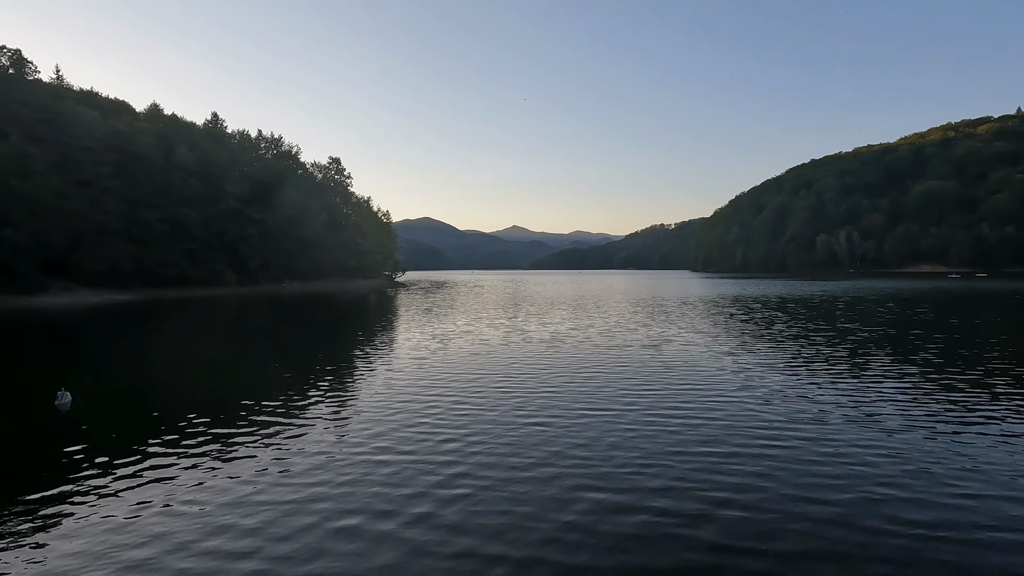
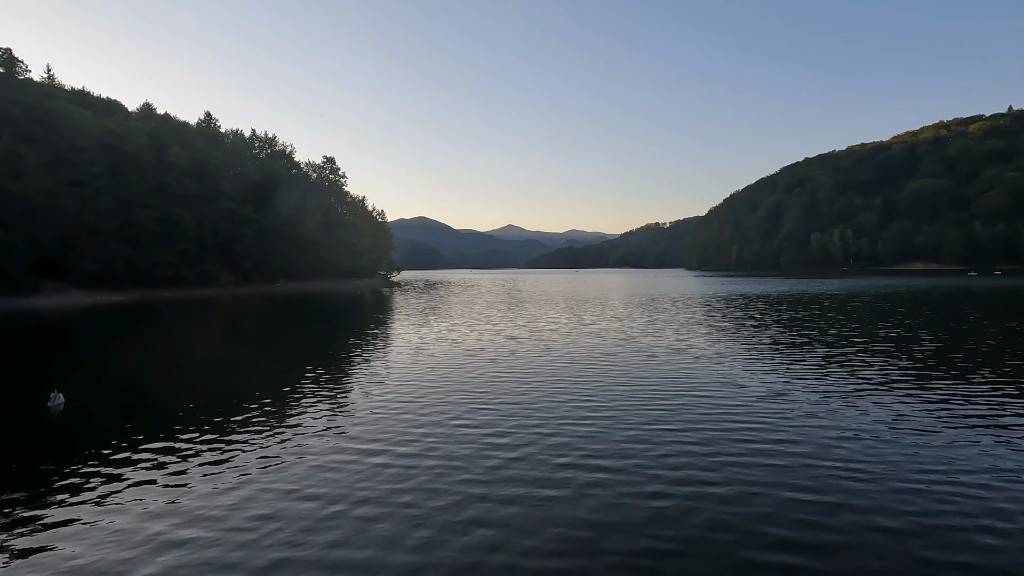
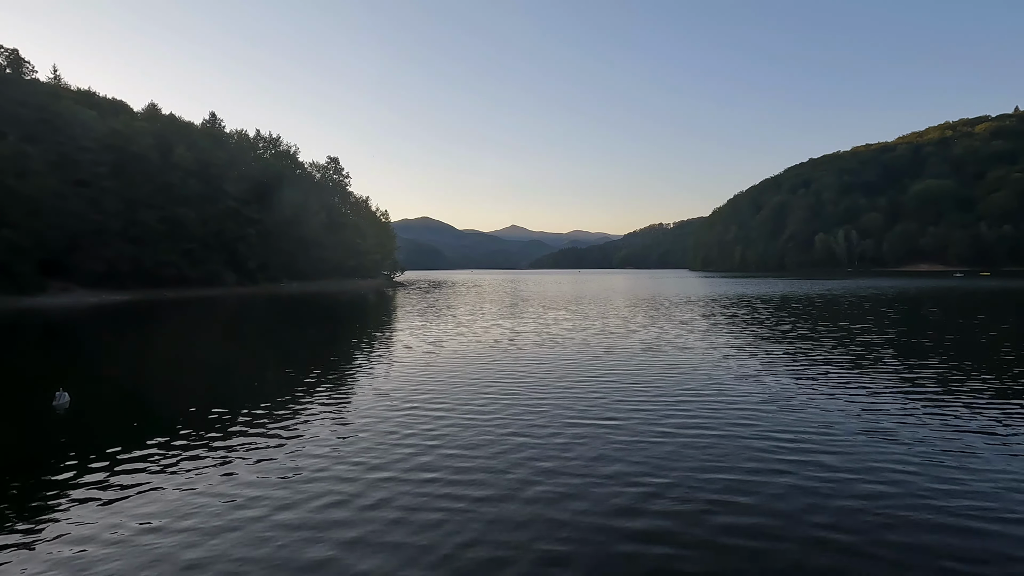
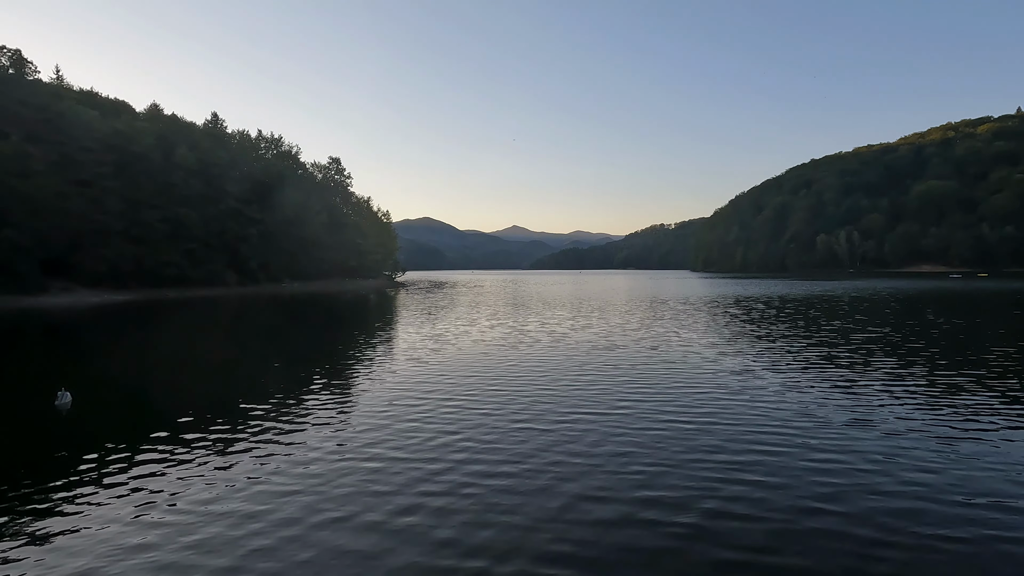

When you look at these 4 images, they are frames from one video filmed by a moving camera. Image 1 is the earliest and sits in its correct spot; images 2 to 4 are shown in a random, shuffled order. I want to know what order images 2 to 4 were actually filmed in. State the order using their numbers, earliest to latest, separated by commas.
4, 3, 2
